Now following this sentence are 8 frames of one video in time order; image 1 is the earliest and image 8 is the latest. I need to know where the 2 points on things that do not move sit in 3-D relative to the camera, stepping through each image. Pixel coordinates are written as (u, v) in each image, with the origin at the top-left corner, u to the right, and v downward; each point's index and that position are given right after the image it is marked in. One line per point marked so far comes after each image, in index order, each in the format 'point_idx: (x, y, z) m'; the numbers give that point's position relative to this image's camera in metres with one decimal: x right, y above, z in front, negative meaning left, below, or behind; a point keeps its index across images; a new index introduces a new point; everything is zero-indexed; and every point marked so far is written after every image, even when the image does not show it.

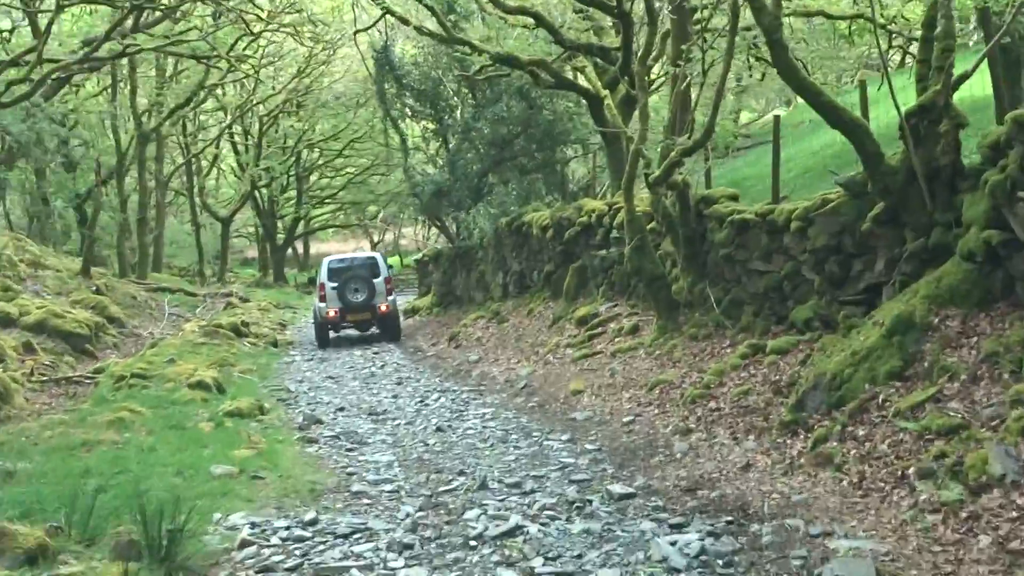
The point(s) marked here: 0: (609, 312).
0: (+1.3, -0.3, +15.4) m
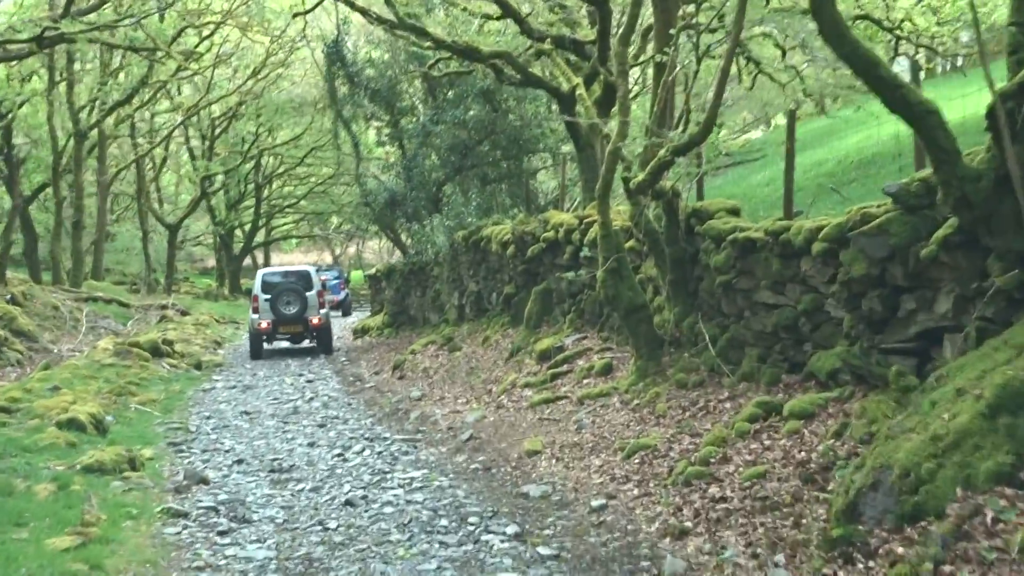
0: (+0.7, -0.7, +12.9) m
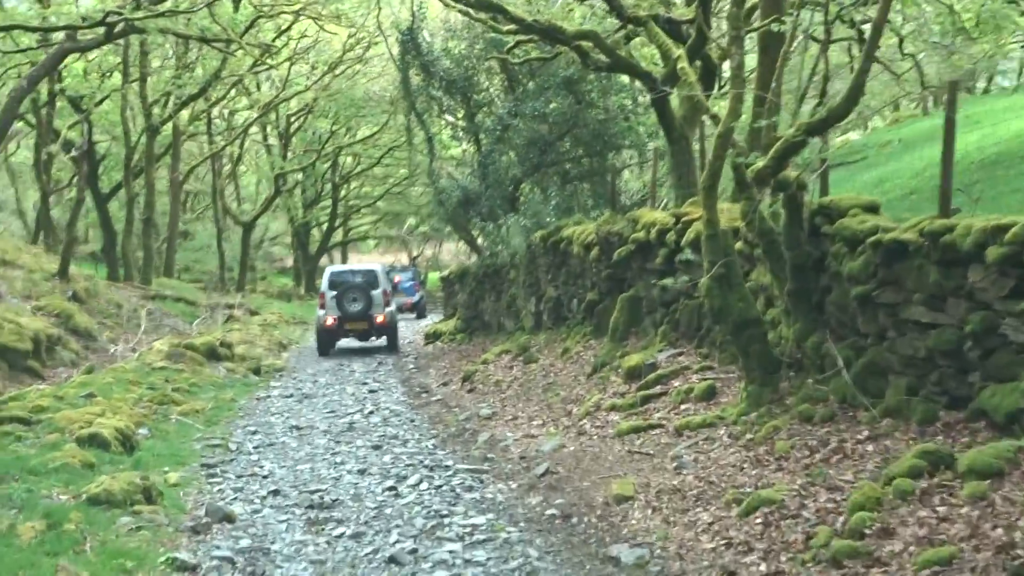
0: (+1.6, -0.7, +11.1) m
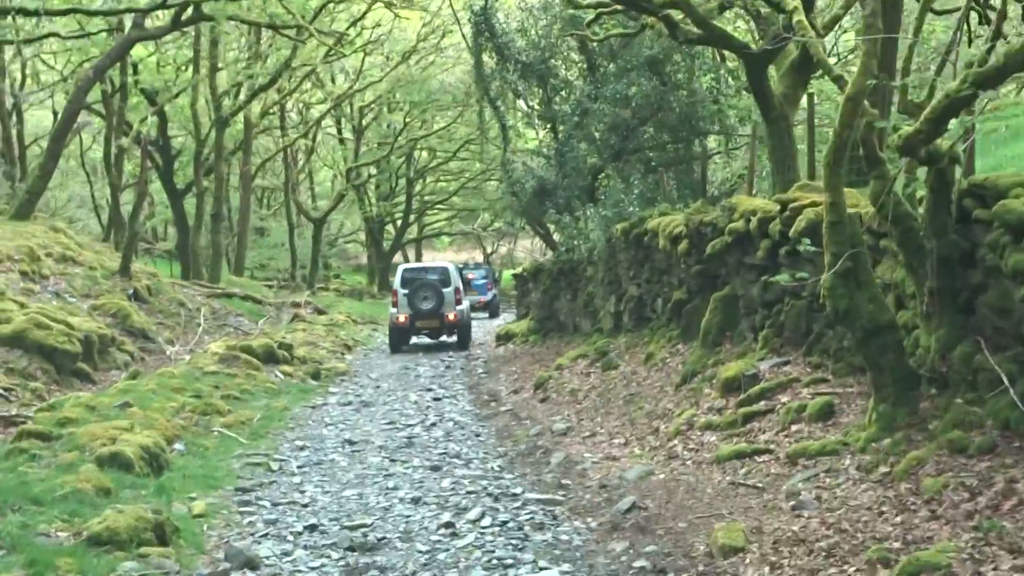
0: (+2.2, -0.7, +9.5) m
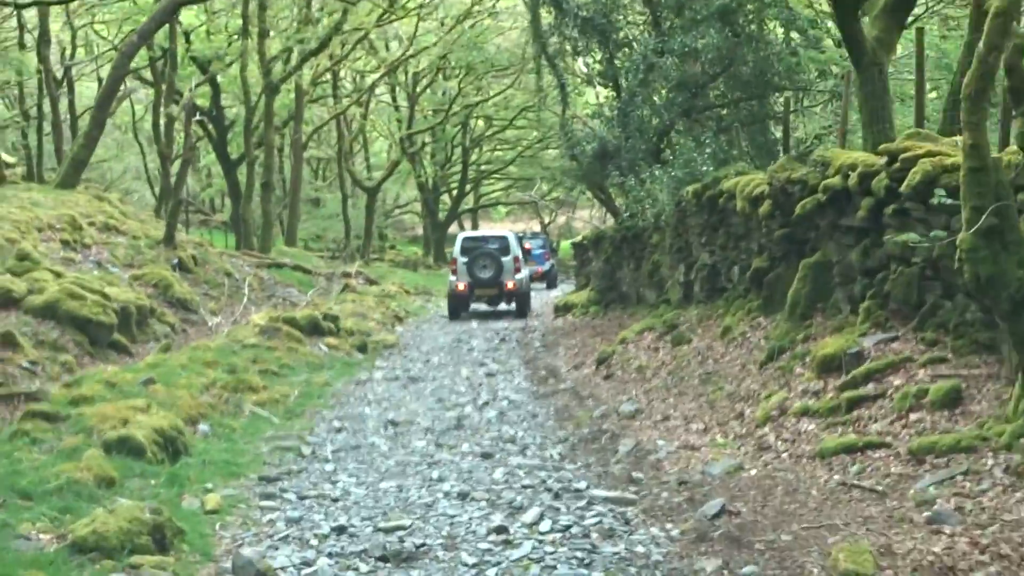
0: (+2.7, -0.5, +8.2) m
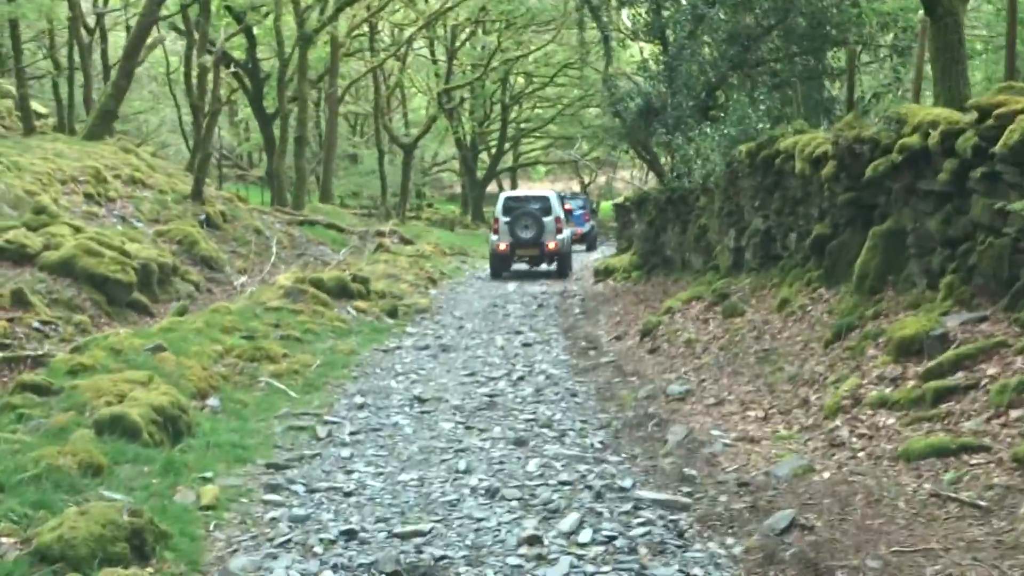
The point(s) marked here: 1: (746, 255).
0: (+2.9, -0.3, +7.2) m
1: (+2.9, +0.4, +13.7) m
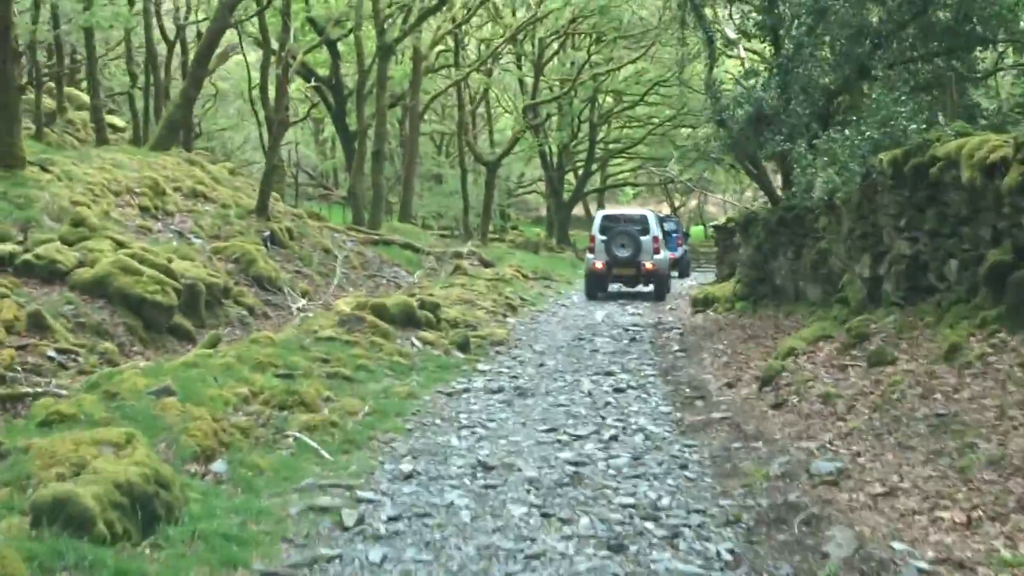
0: (+3.4, -0.5, +4.8) m
1: (+3.8, 0.0, +11.3) m
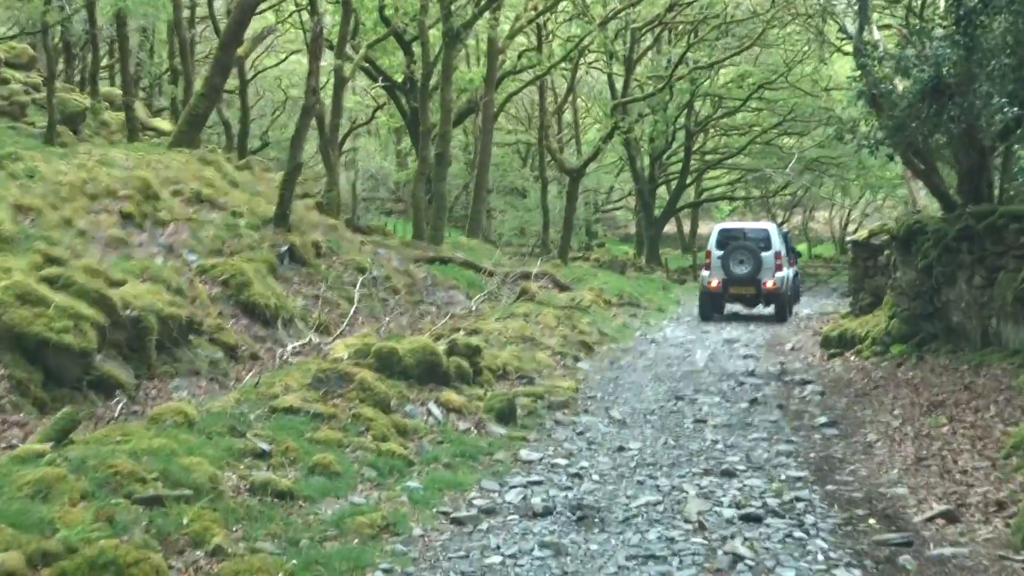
0: (+3.2, -0.8, +0.1) m
1: (+4.1, -0.3, +6.5) m
